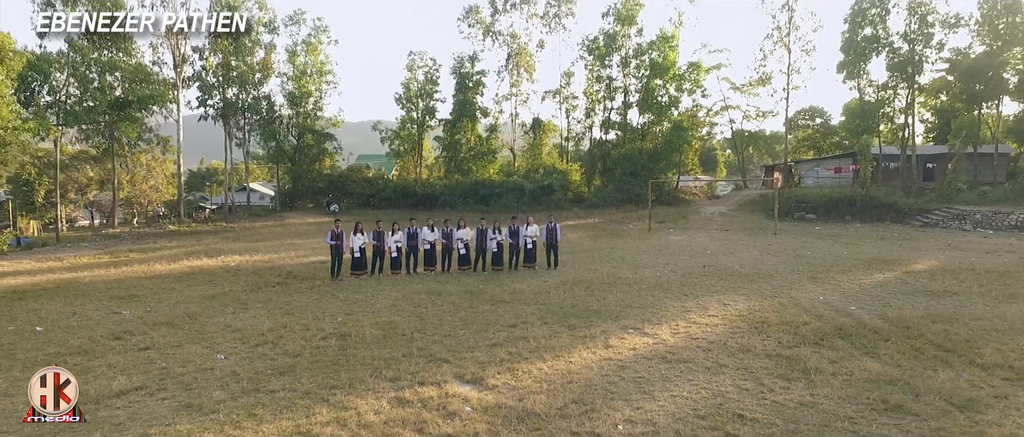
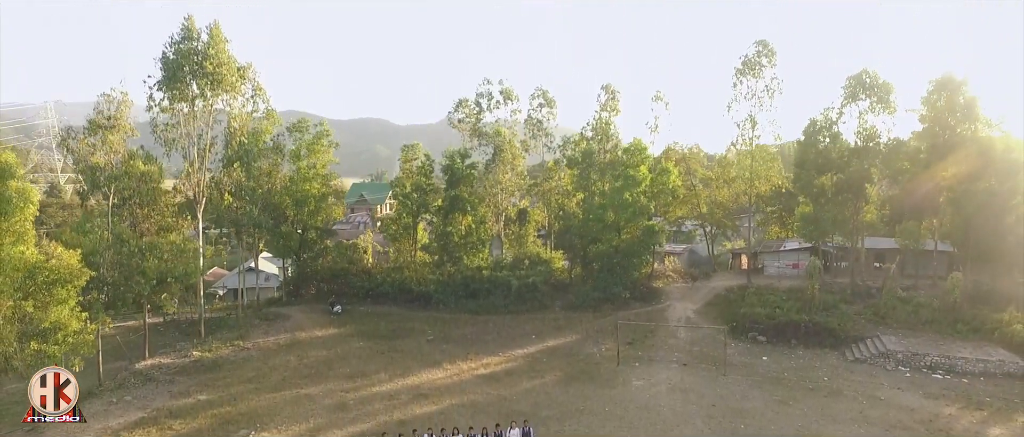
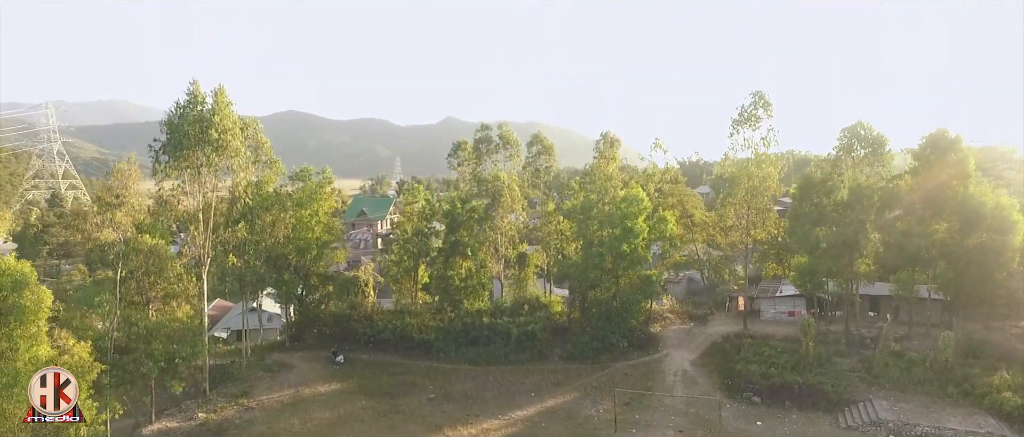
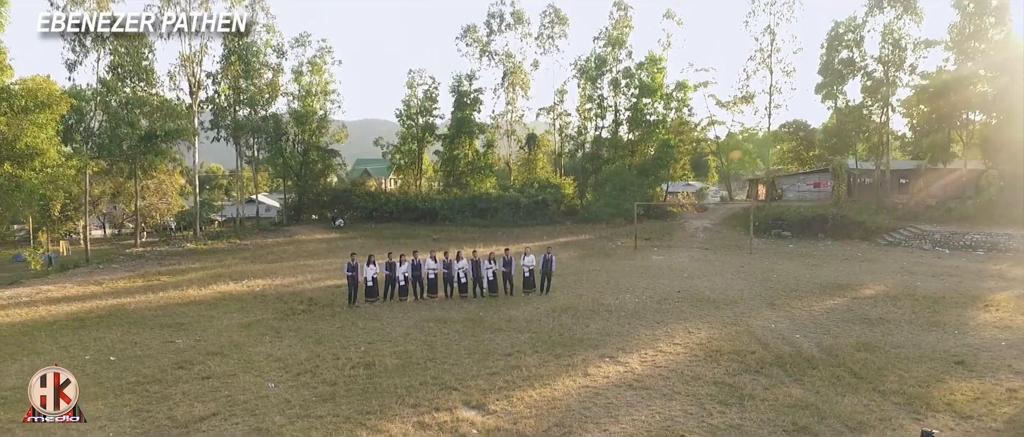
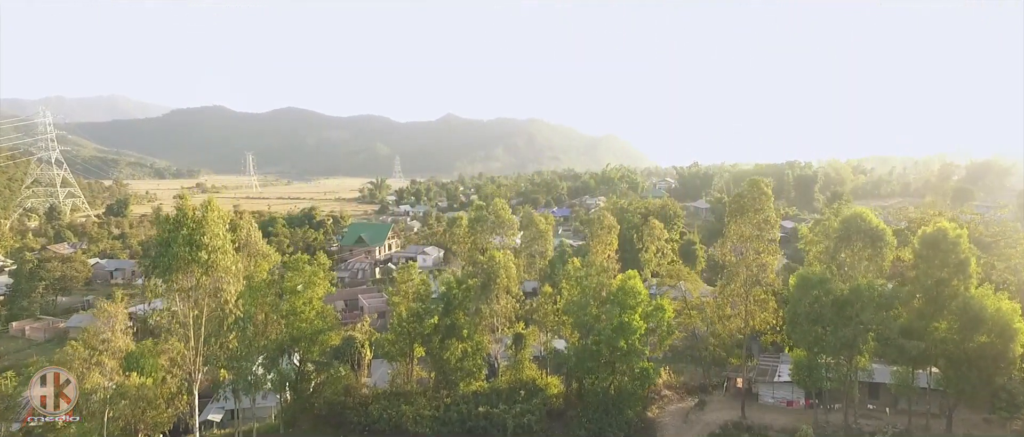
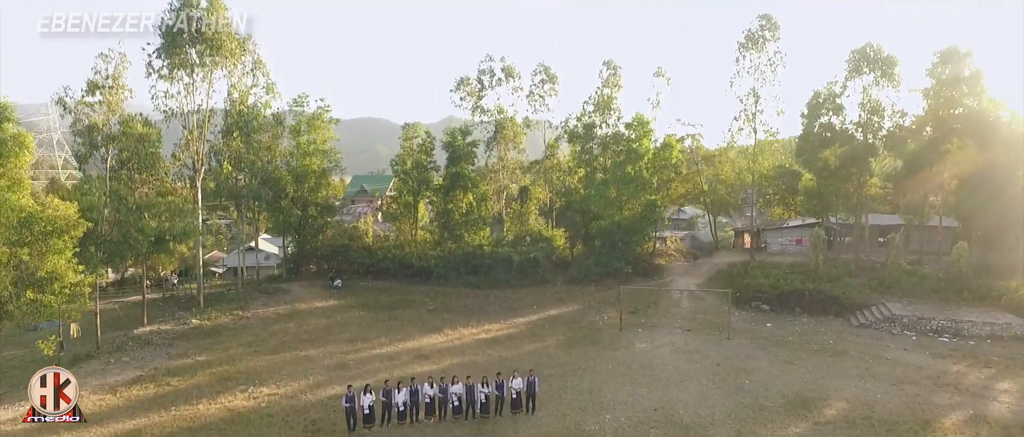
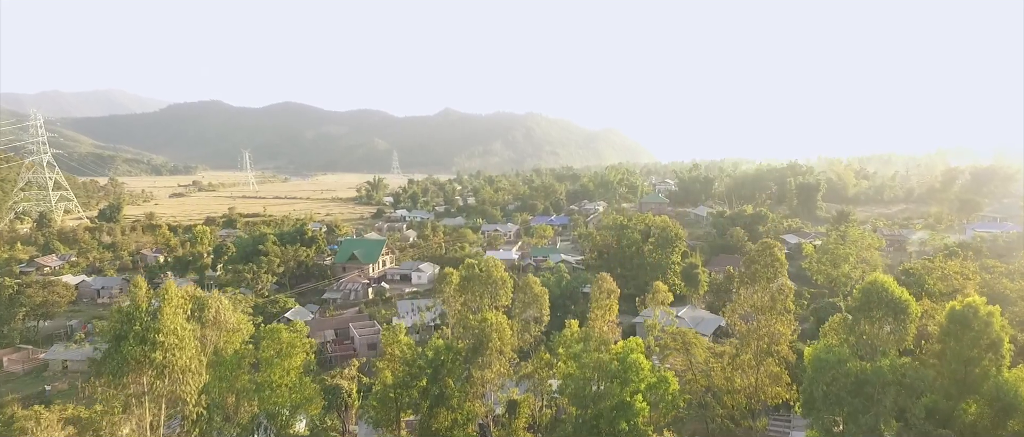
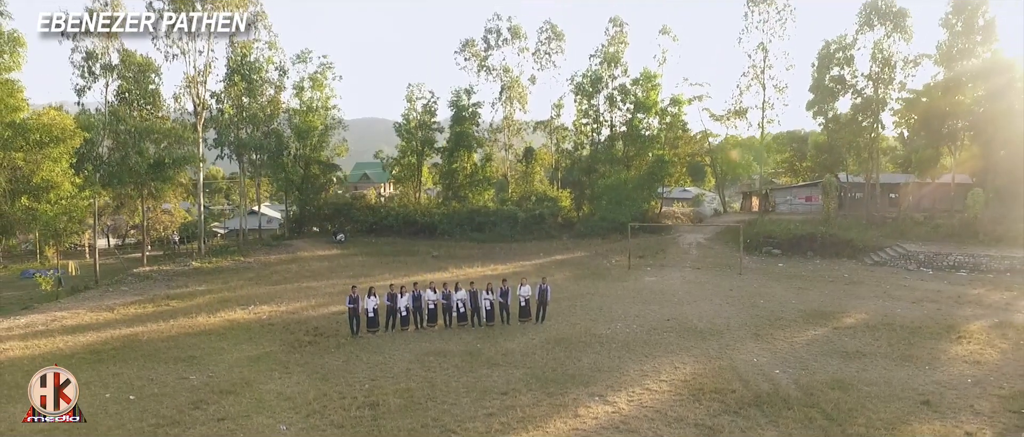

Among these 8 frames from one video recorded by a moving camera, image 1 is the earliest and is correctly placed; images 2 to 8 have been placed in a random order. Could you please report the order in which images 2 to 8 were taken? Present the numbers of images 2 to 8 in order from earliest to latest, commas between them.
4, 8, 6, 2, 3, 5, 7
